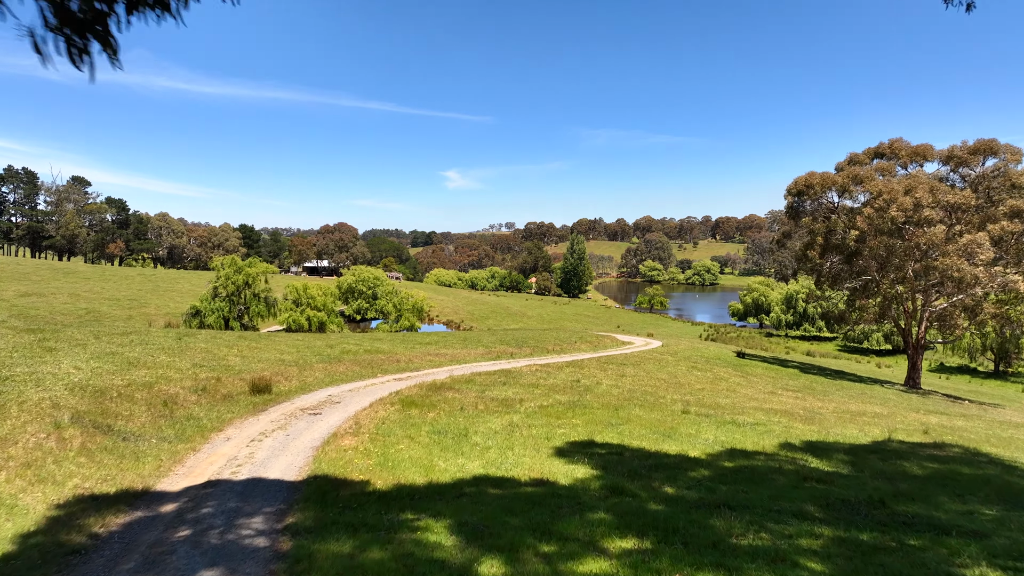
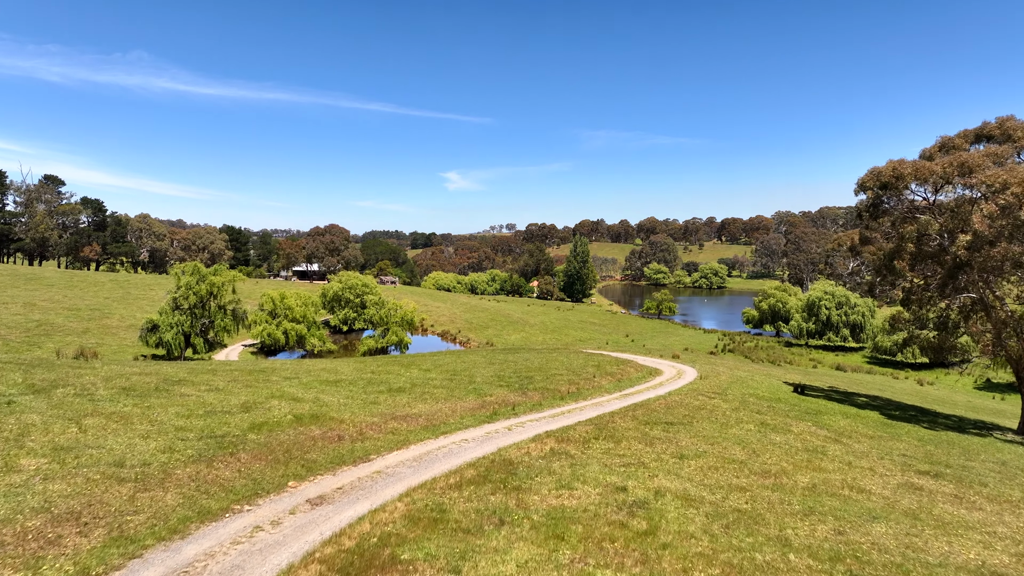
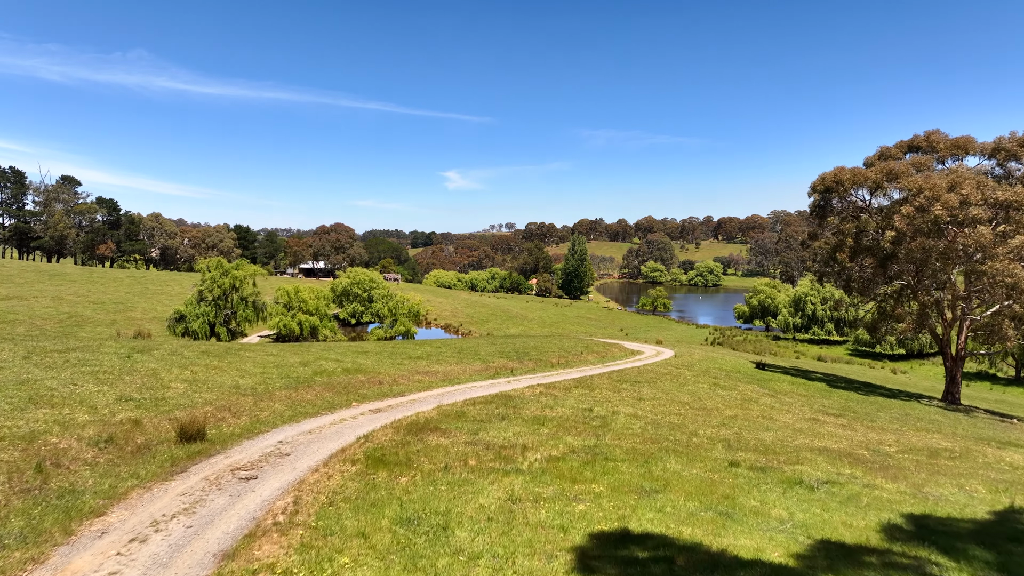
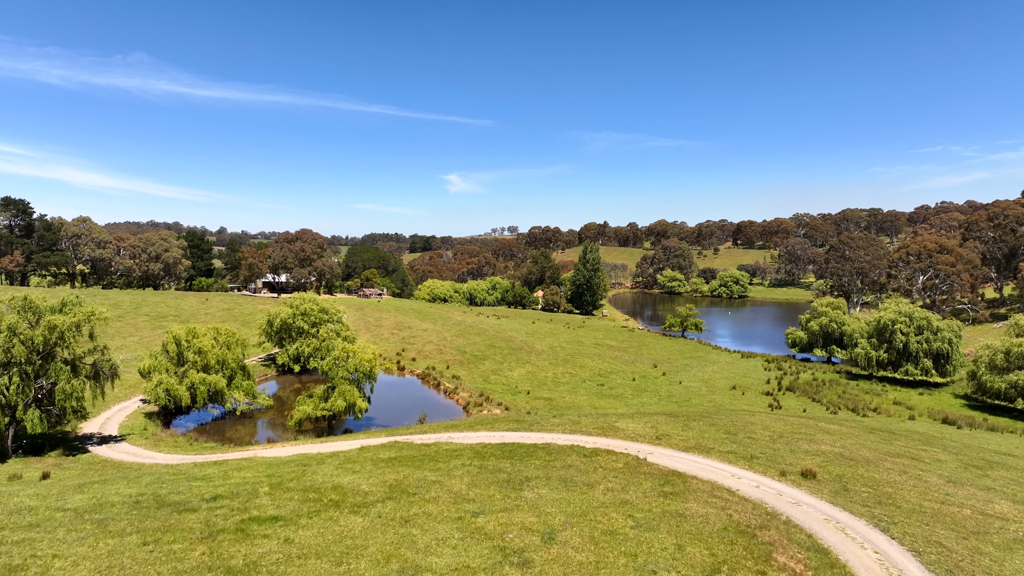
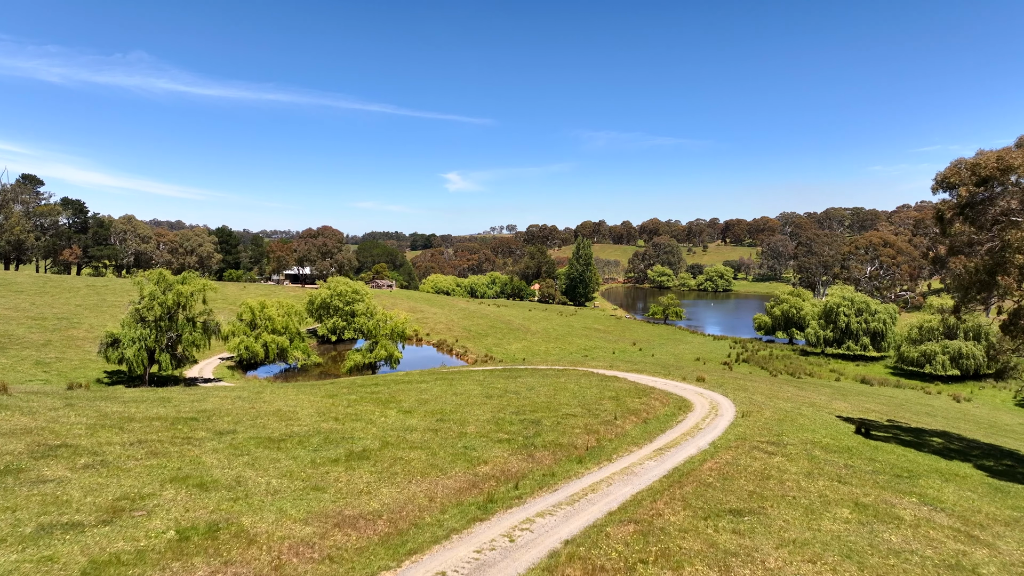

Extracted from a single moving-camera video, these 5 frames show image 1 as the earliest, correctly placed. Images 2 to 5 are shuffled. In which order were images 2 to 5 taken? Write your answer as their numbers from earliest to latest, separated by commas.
3, 2, 5, 4
